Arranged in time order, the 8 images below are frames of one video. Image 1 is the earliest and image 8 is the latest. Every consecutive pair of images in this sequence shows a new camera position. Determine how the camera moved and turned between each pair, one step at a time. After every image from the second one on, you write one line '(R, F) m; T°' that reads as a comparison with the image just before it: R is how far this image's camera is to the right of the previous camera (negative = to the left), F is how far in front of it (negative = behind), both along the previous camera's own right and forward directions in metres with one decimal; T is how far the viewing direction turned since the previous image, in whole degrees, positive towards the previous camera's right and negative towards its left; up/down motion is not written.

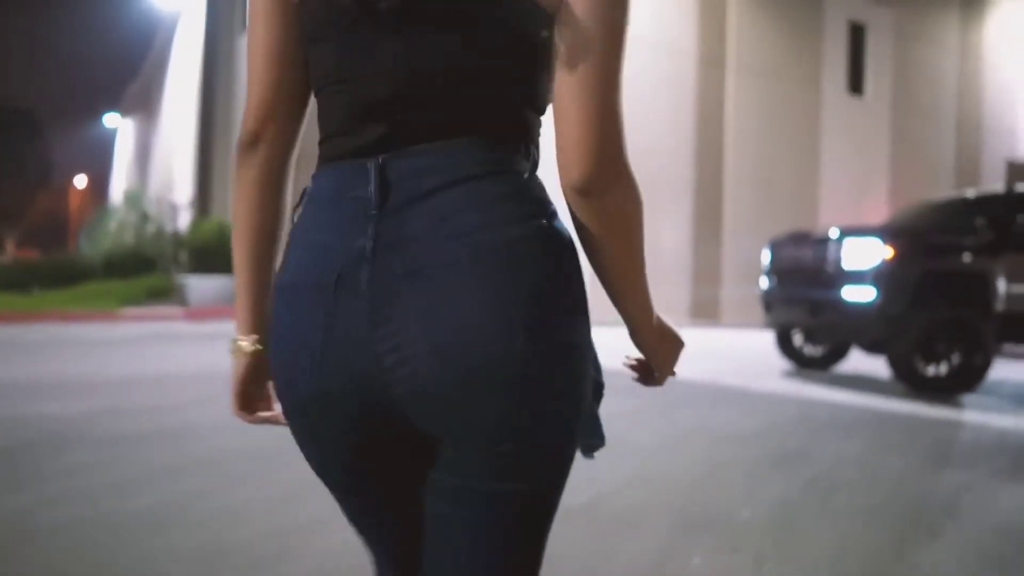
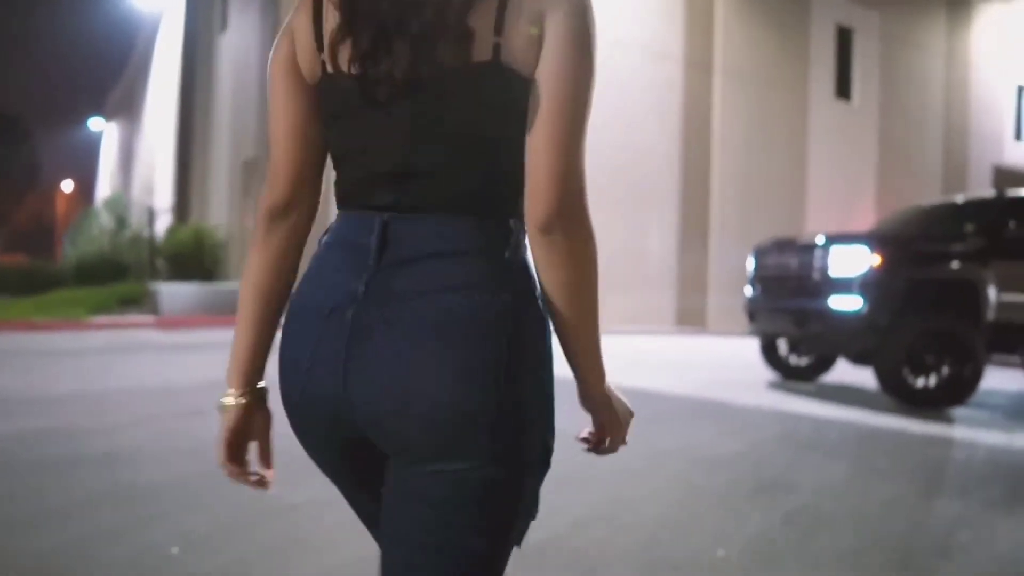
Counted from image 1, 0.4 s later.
(+0.1, +0.3) m; +1°
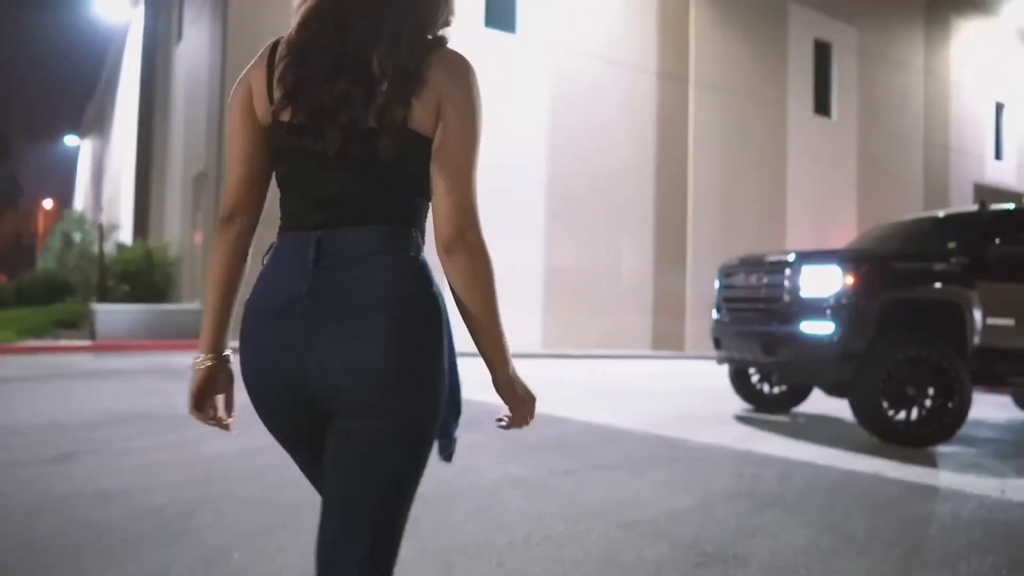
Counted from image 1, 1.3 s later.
(+0.4, +0.7) m; +1°
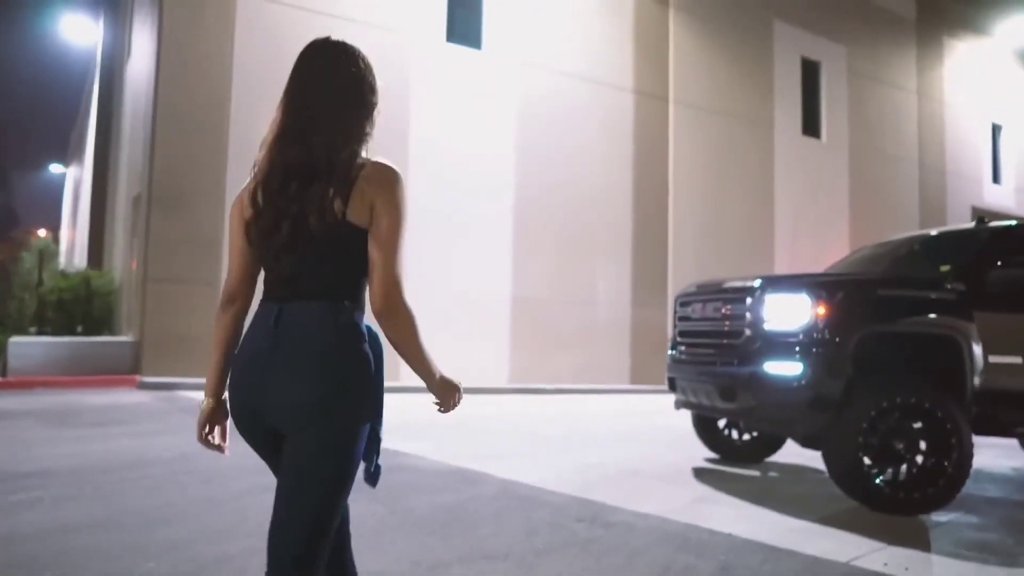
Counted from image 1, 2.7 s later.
(+0.6, +1.1) m; 0°
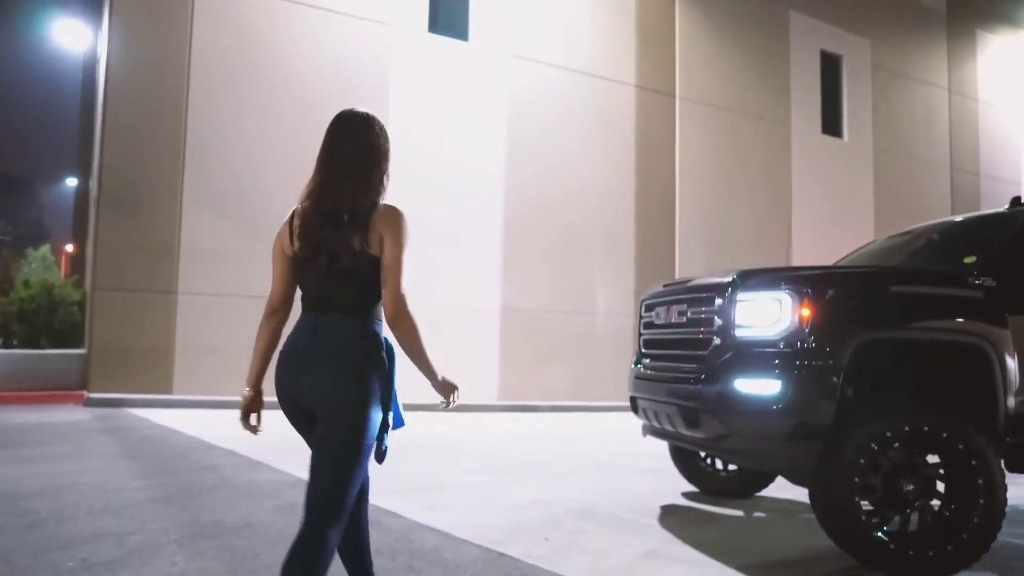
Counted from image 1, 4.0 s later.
(+0.6, +1.1) m; -2°
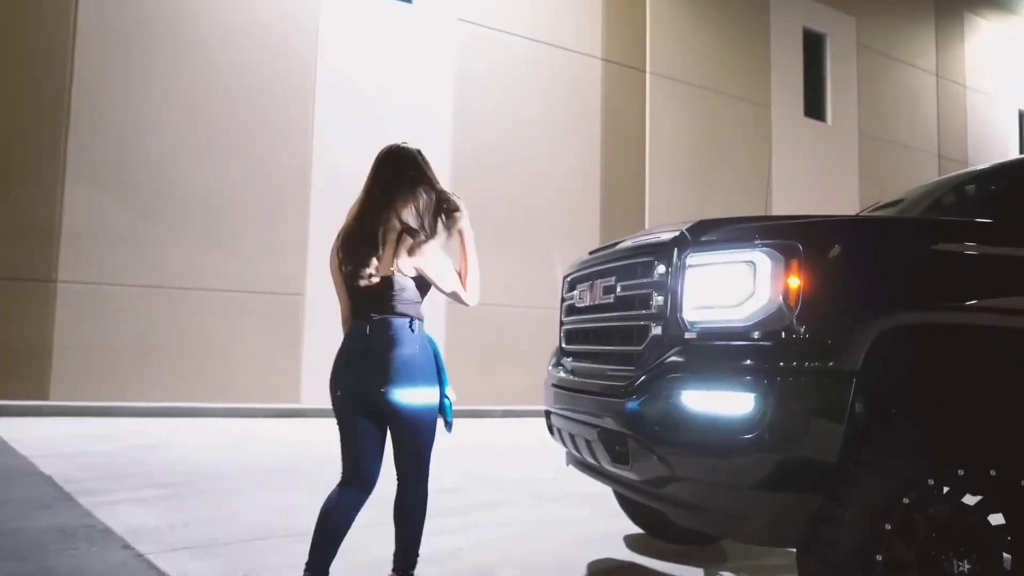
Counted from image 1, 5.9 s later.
(+0.5, +1.5) m; +1°
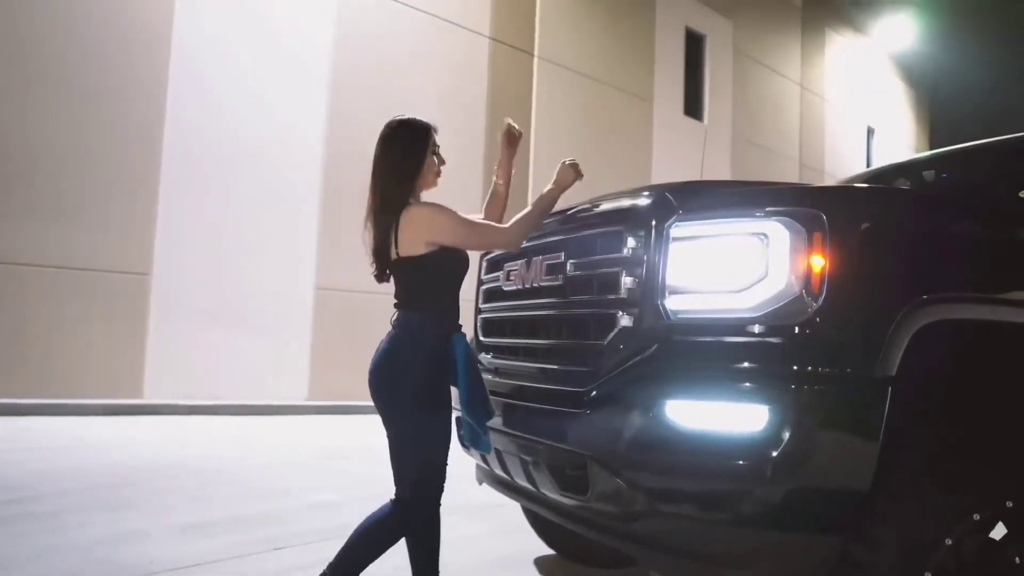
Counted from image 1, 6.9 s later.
(-0.2, +0.7) m; +9°
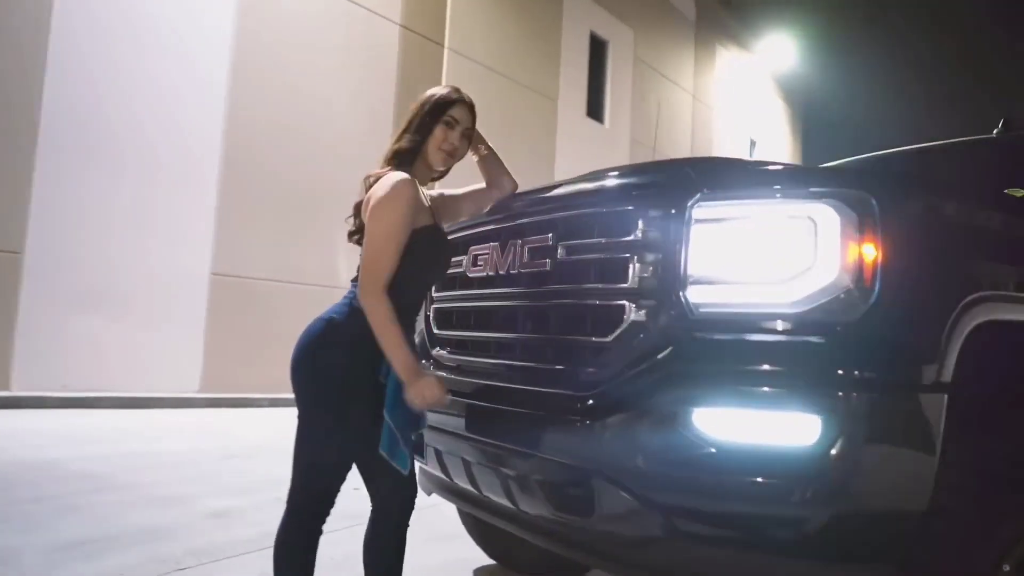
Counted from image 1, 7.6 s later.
(-0.2, +0.3) m; +8°
